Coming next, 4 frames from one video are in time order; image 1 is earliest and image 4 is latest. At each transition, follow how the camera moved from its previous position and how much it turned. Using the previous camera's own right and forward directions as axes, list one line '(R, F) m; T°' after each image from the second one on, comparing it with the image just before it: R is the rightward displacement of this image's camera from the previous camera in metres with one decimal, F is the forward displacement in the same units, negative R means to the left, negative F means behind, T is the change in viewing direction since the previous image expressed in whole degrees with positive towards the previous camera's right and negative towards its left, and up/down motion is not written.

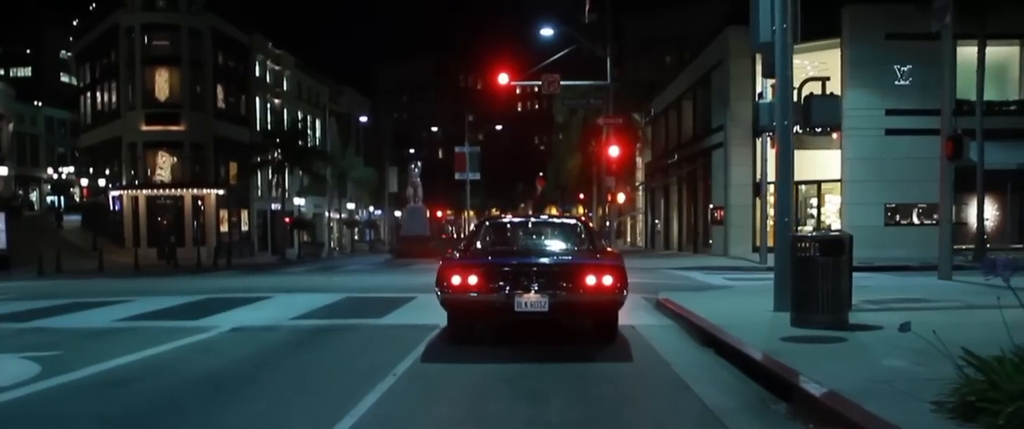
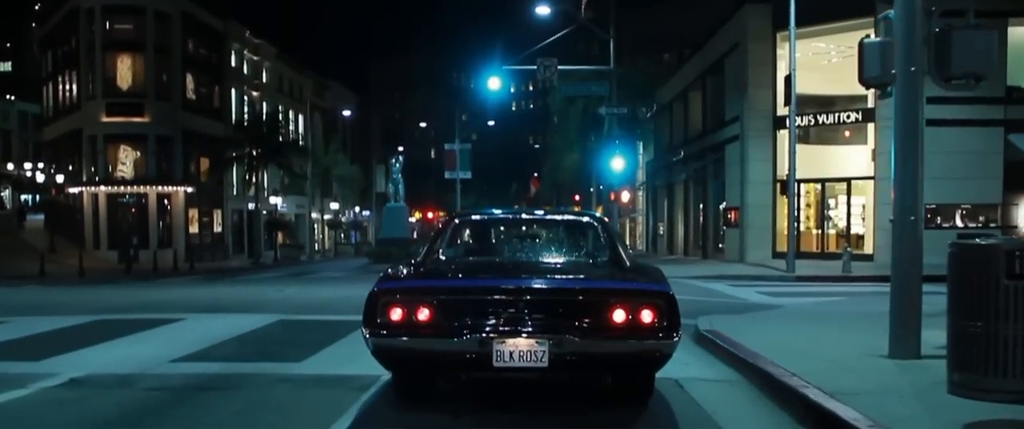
(+0.1, +3.7) m; 0°
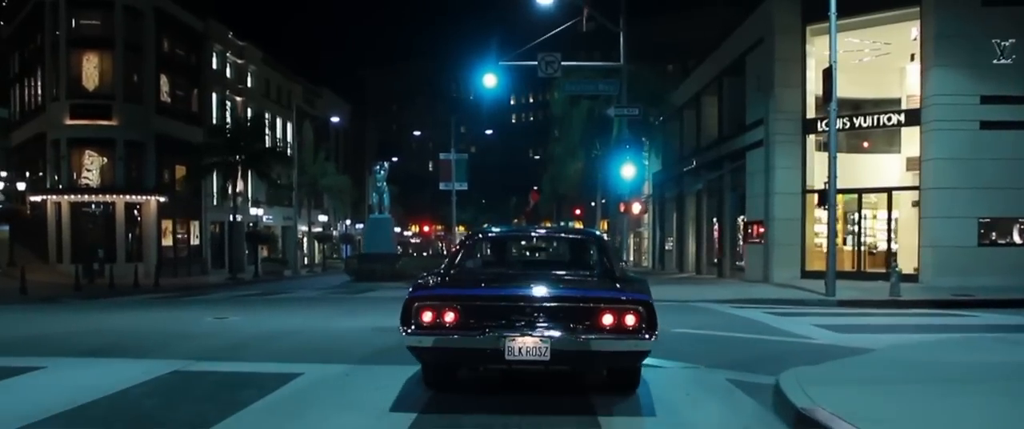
(+0.1, +3.4) m; 0°
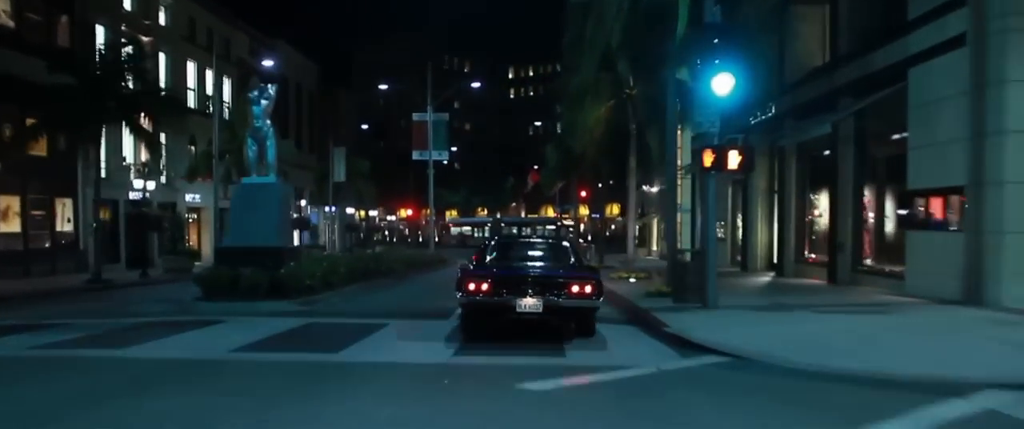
(+0.3, +13.5) m; 0°
